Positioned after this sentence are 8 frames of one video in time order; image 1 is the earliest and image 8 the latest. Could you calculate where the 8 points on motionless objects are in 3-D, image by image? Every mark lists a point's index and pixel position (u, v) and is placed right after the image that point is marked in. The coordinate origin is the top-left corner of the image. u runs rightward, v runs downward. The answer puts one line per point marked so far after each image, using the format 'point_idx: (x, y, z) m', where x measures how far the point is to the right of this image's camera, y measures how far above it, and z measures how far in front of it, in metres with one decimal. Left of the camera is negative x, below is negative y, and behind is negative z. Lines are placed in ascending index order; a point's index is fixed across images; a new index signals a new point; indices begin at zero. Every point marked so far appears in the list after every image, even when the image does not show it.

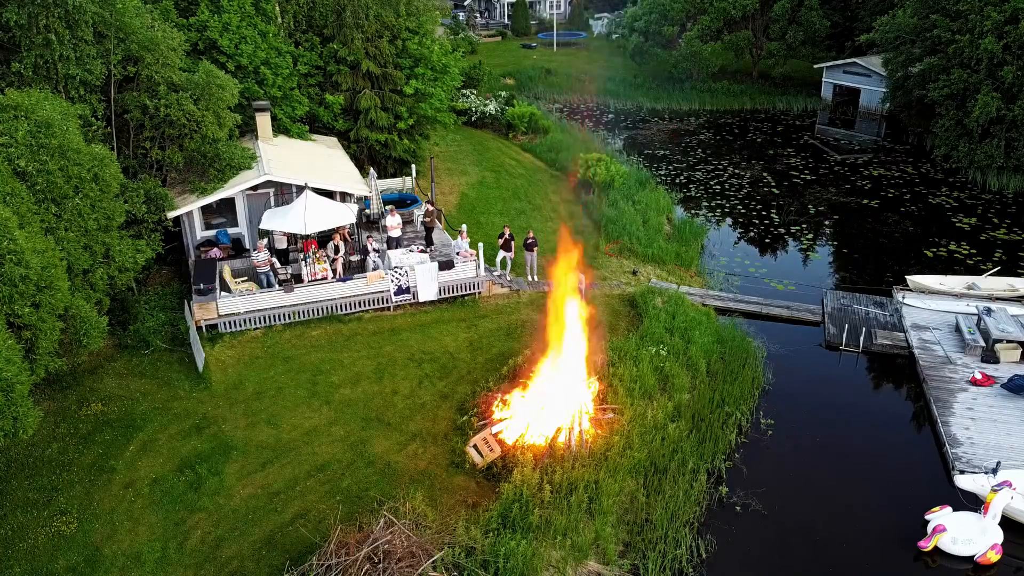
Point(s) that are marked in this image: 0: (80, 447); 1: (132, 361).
0: (-4.9, -1.8, +11.6) m
1: (-5.1, -1.0, +13.8) m
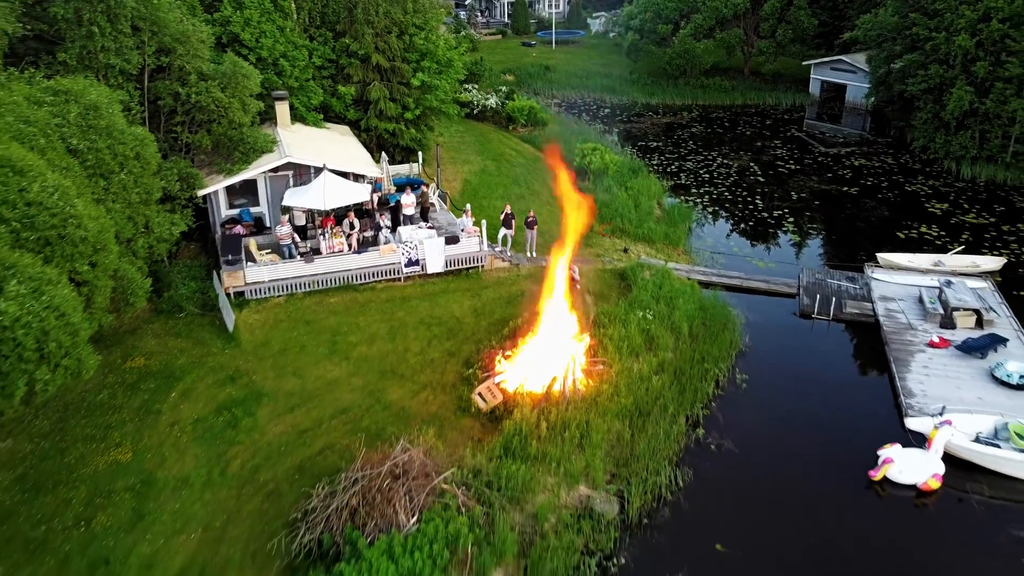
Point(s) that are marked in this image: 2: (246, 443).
0: (-4.9, -1.3, +13.1) m
1: (-5.1, -0.5, +15.2) m
2: (-3.1, -1.8, +12.1) m
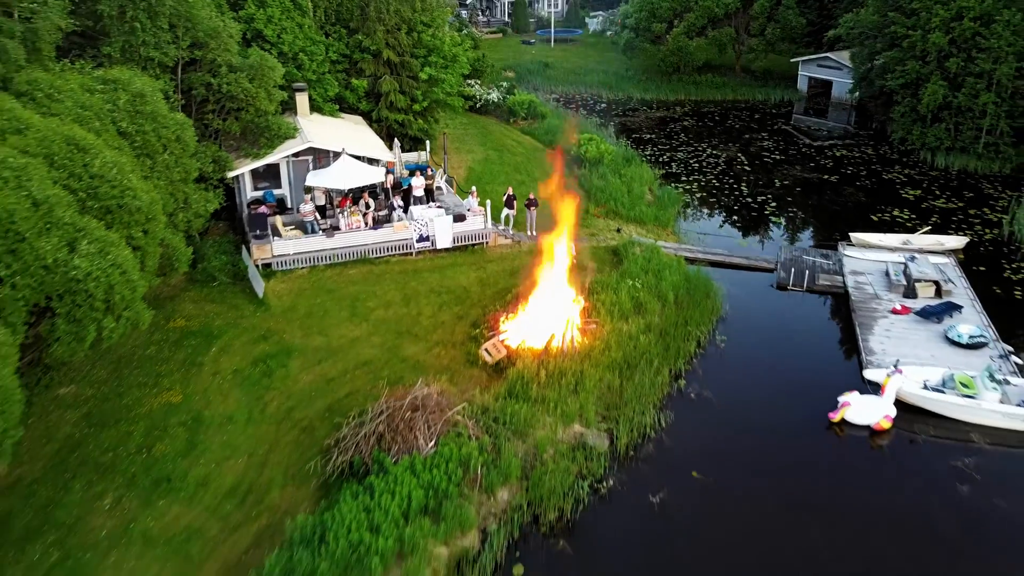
0: (-4.9, -0.8, +14.7) m
1: (-5.1, 0.0, +16.8) m
2: (-3.1, -1.3, +13.7) m
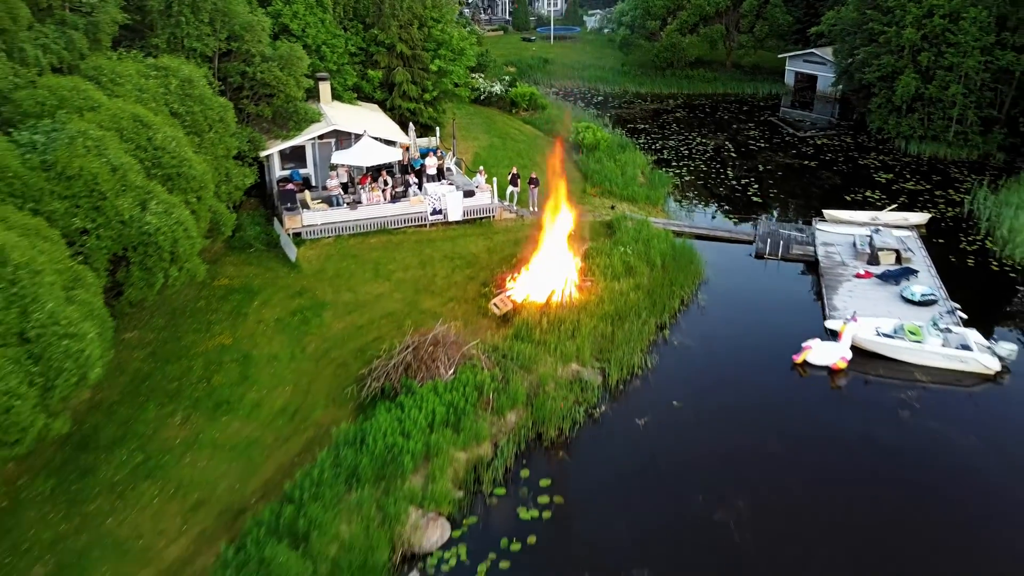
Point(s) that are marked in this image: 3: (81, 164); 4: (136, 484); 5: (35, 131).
0: (-4.8, -0.2, +16.7) m
1: (-5.0, +0.6, +18.9) m
2: (-3.0, -0.7, +15.7) m
3: (-5.6, +1.6, +13.2) m
4: (-4.3, -2.2, +11.7) m
5: (-6.4, +2.1, +13.7) m
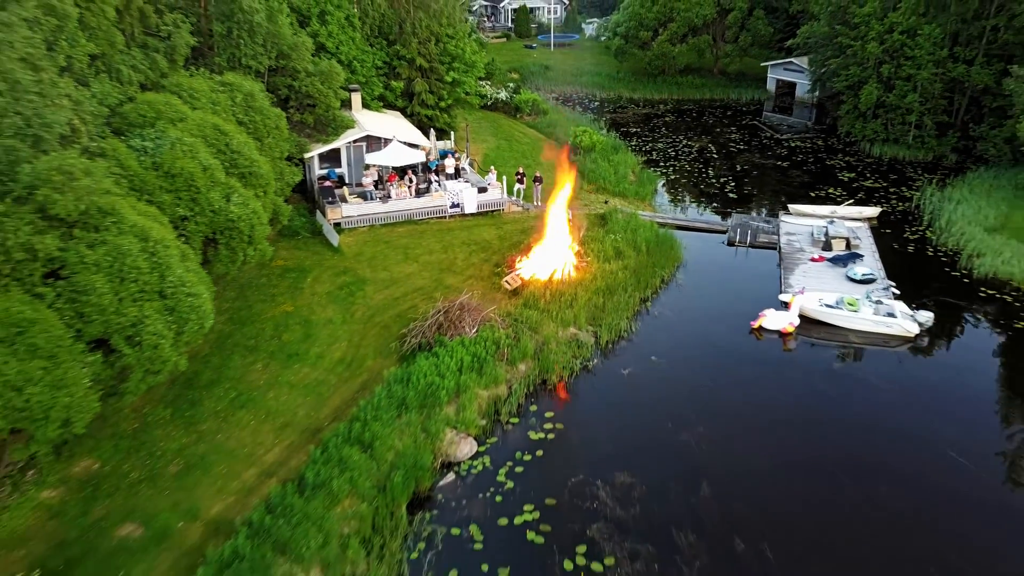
0: (-4.6, +0.2, +20.2) m
1: (-4.8, +1.0, +22.3) m
2: (-2.8, -0.3, +19.2) m
3: (-5.4, +2.0, +16.7) m
4: (-4.1, -1.8, +15.1) m
5: (-6.2, +2.5, +17.1) m
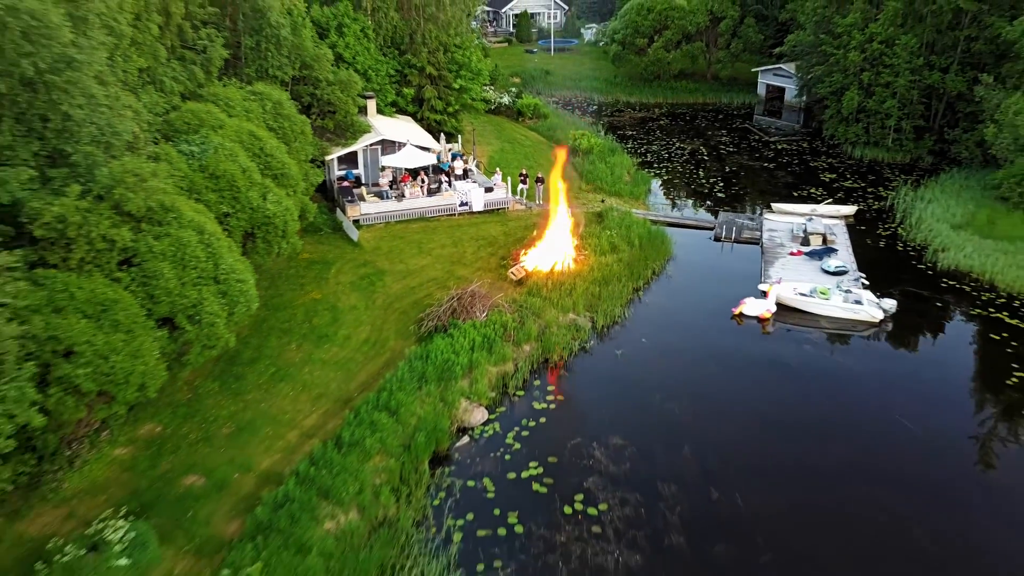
0: (-4.5, +0.4, +22.3) m
1: (-4.7, +1.3, +24.4) m
2: (-2.7, -0.1, +21.3) m
3: (-5.3, +2.2, +18.8) m
4: (-4.0, -1.6, +17.2) m
5: (-6.1, +2.8, +19.2) m
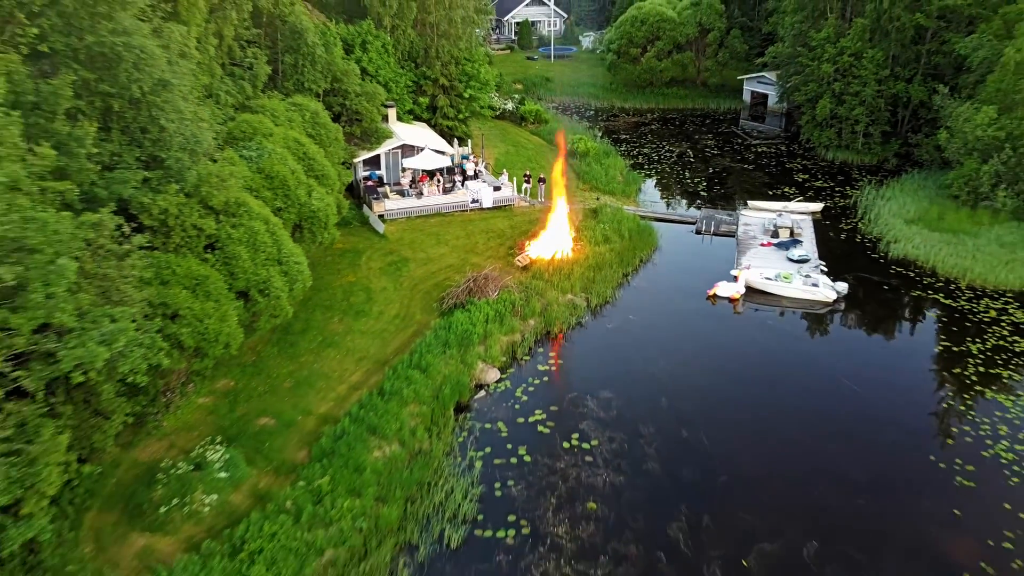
0: (-4.4, +0.8, +25.9) m
1: (-4.6, +1.6, +28.0) m
2: (-2.6, +0.3, +24.9) m
3: (-5.1, +2.6, +22.3) m
4: (-3.9, -1.3, +20.8) m
5: (-5.9, +3.1, +22.8) m
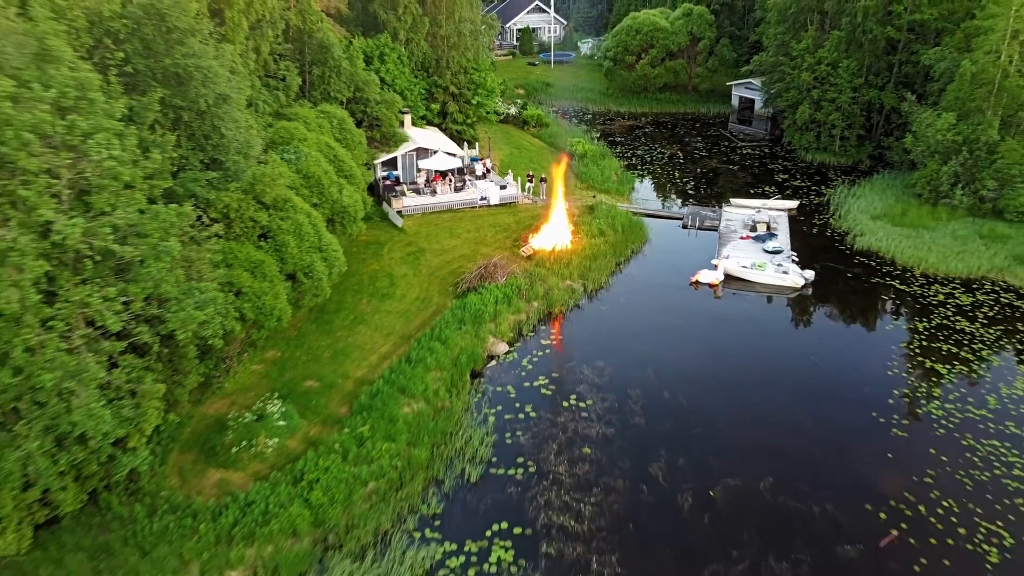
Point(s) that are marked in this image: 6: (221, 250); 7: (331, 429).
0: (-4.2, +1.2, +29.1) m
1: (-4.4, +2.0, +31.2) m
2: (-2.4, +0.6, +28.1) m
3: (-5.0, +3.0, +25.5) m
4: (-3.7, -0.9, +24.0) m
5: (-5.8, +3.5, +26.0) m
6: (-5.7, +0.7, +20.0) m
7: (-3.5, -2.7, +19.3) m
